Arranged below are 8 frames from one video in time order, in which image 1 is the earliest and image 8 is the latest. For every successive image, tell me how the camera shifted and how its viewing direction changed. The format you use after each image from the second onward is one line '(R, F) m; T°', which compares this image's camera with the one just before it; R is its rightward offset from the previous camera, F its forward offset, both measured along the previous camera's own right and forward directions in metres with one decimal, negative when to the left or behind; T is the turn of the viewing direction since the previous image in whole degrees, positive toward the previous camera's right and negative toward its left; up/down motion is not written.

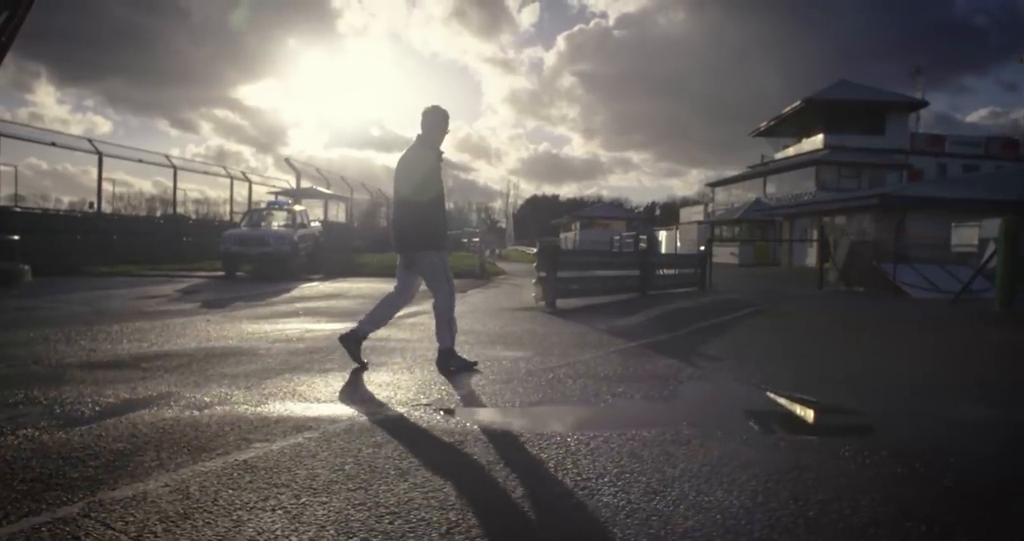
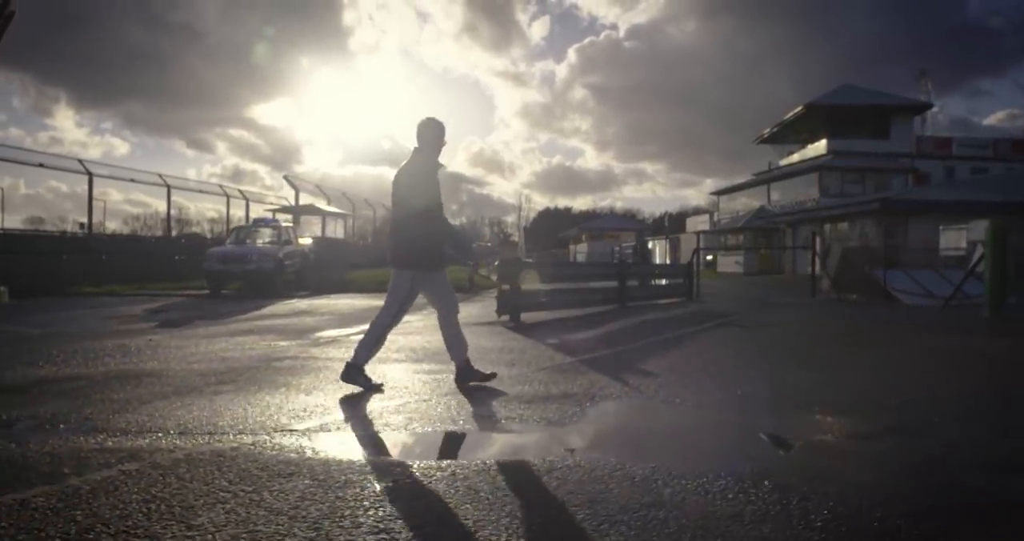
(+0.8, +0.4) m; -1°
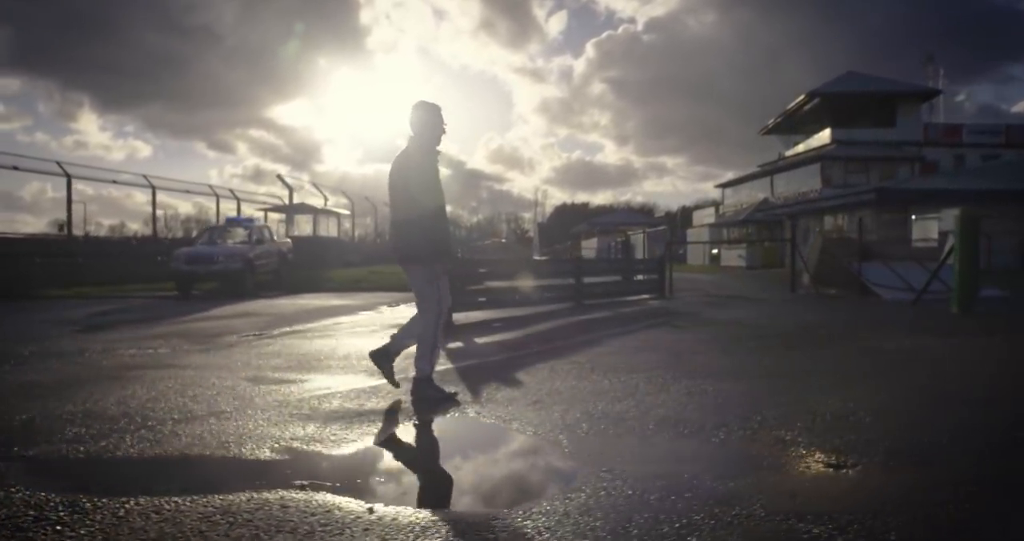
(+1.3, +0.7) m; -2°
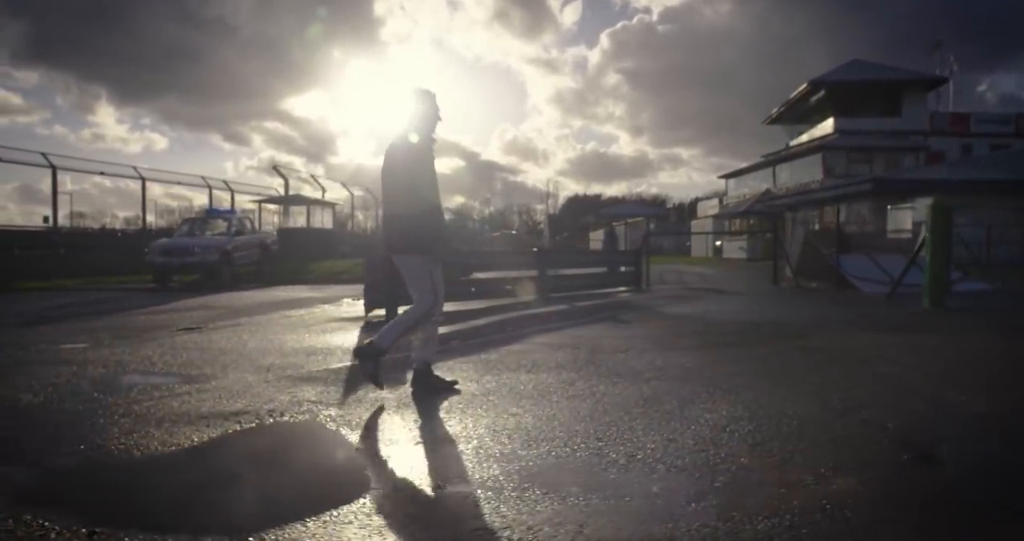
(+0.9, +0.4) m; -1°
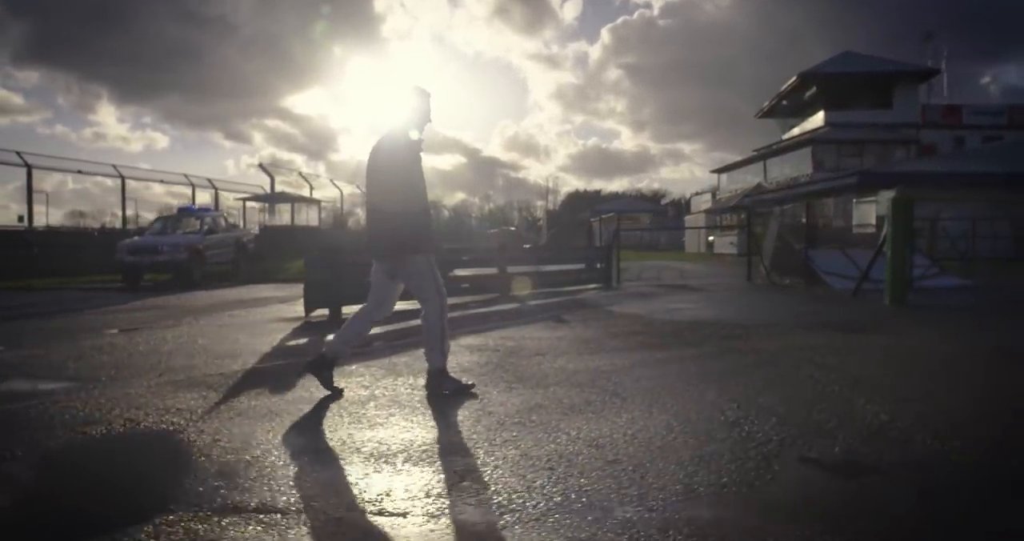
(+0.7, +0.3) m; 0°
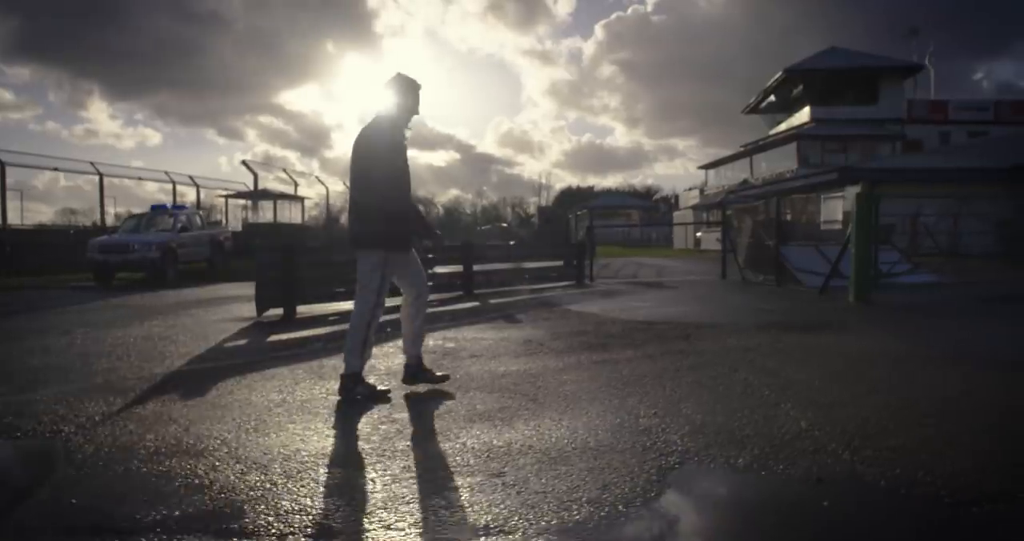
(+0.5, +0.2) m; 0°
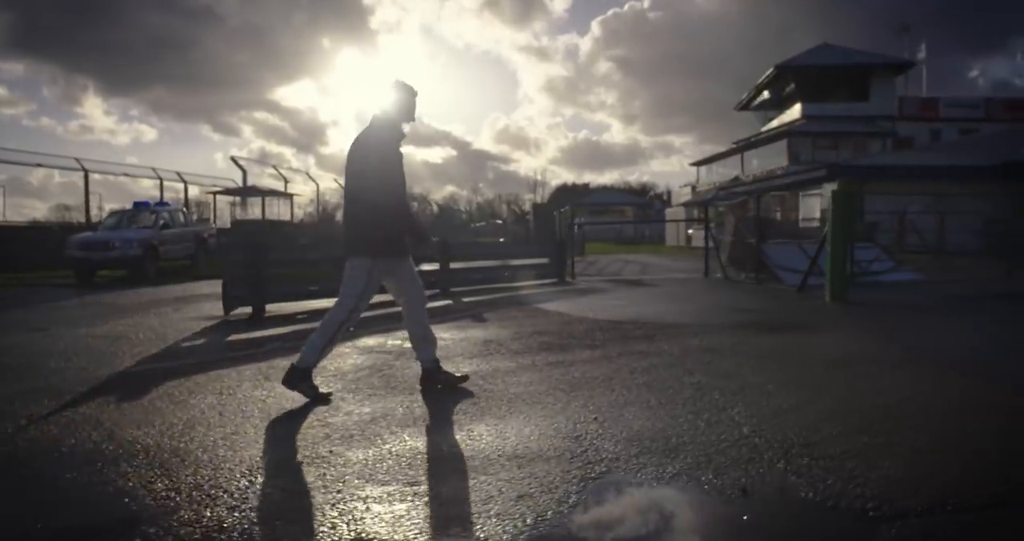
(+0.3, +0.1) m; 0°
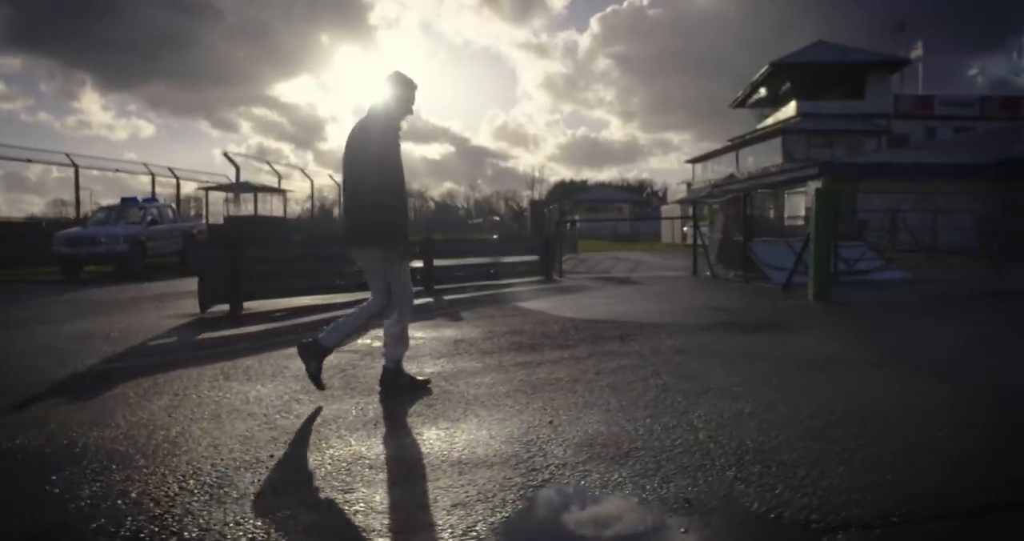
(+0.2, +0.1) m; 0°
